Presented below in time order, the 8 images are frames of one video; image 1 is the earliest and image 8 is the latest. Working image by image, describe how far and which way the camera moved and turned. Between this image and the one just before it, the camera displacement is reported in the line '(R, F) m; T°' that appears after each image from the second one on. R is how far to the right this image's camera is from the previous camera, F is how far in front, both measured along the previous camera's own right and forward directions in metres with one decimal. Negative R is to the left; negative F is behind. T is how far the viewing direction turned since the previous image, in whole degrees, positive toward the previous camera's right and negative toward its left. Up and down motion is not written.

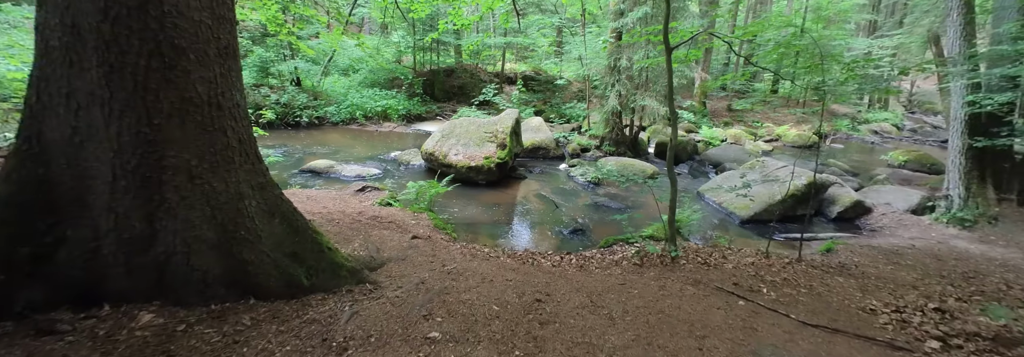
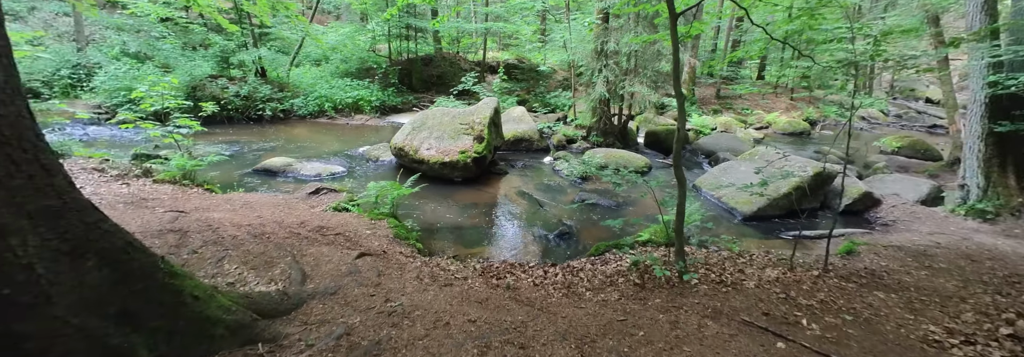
(+0.2, +1.1) m; +2°
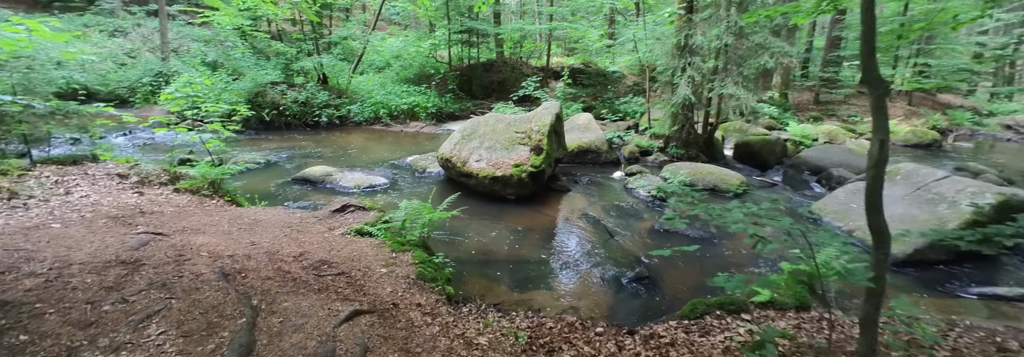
(0.0, +1.5) m; -9°
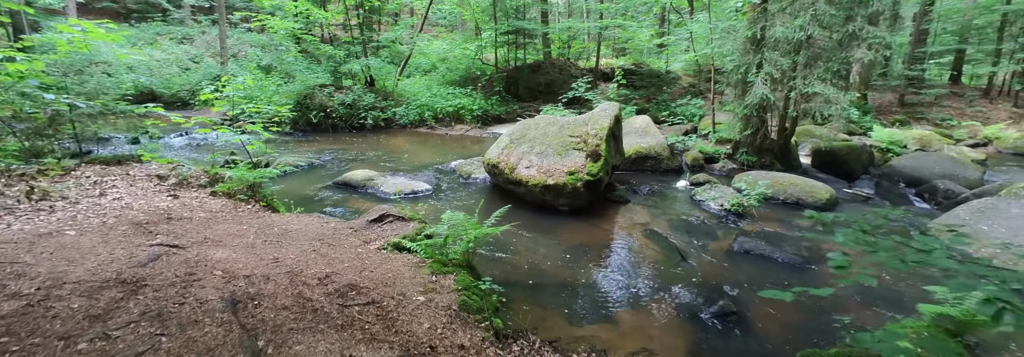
(-0.2, +0.8) m; -6°
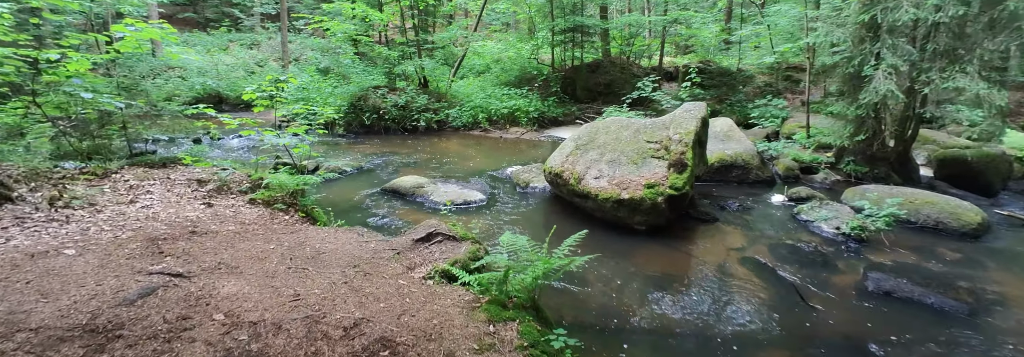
(-0.3, +1.0) m; -7°
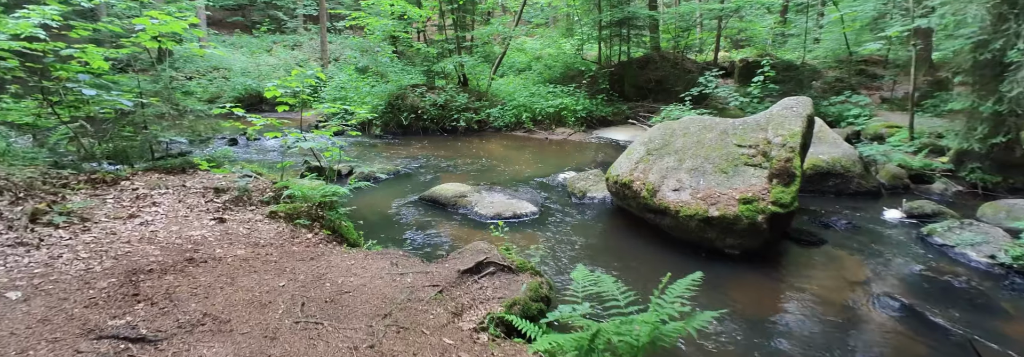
(-0.3, +1.0) m; -5°
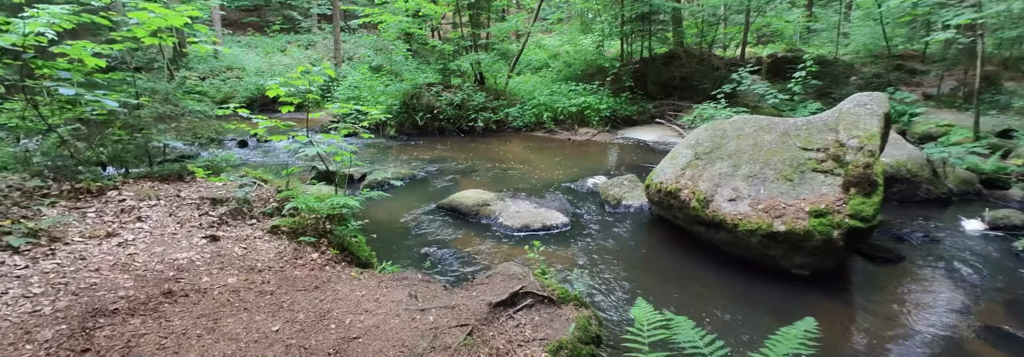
(-0.2, +0.6) m; -2°
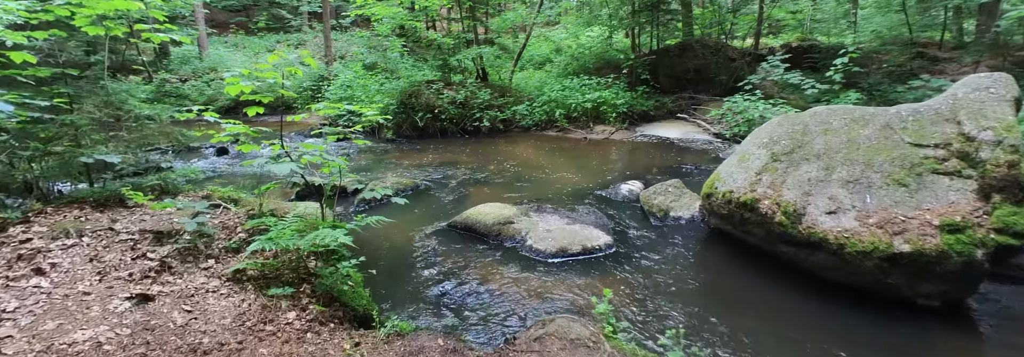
(-0.4, +1.1) m; 0°
